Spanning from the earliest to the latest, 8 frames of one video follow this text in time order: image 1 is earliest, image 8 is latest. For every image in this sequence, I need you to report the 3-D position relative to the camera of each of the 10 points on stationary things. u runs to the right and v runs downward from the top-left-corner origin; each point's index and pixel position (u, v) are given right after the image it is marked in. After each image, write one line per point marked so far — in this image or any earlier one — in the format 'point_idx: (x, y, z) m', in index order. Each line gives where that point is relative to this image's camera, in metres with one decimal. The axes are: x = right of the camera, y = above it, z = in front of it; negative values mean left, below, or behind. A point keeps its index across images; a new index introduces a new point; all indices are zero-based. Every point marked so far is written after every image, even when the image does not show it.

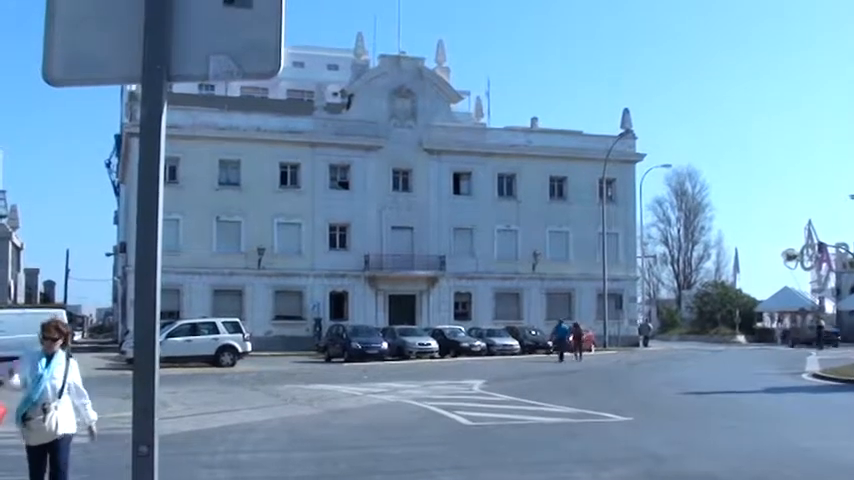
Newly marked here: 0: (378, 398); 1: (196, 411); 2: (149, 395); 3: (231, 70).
0: (-0.5, -1.7, +16.0) m
1: (-2.5, -1.8, +15.8) m
2: (-0.5, -0.3, +2.6) m
3: (-0.4, +0.3, +2.7) m
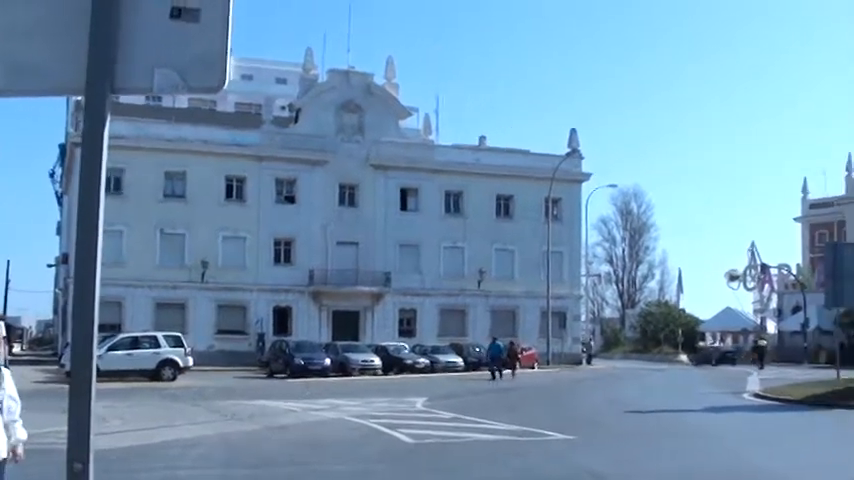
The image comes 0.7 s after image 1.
0: (-1.2, -1.9, +15.9) m
1: (-3.1, -2.0, +15.6) m
2: (-0.6, -0.3, +2.5) m
3: (-0.5, +0.3, +2.7) m
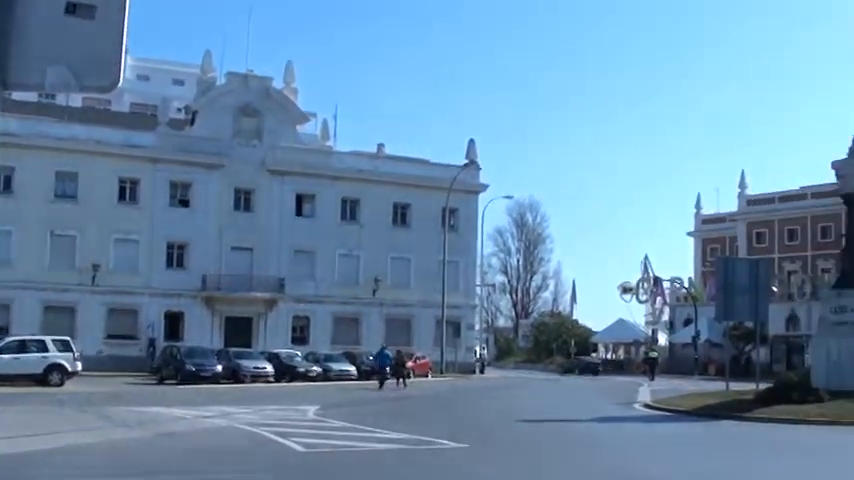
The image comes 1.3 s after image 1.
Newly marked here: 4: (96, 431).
0: (-2.3, -1.9, +15.7) m
1: (-4.2, -2.0, +15.2) m
2: (-0.7, -0.3, +2.4) m
3: (-0.6, +0.3, +2.5) m
4: (-3.4, -2.0, +15.1) m
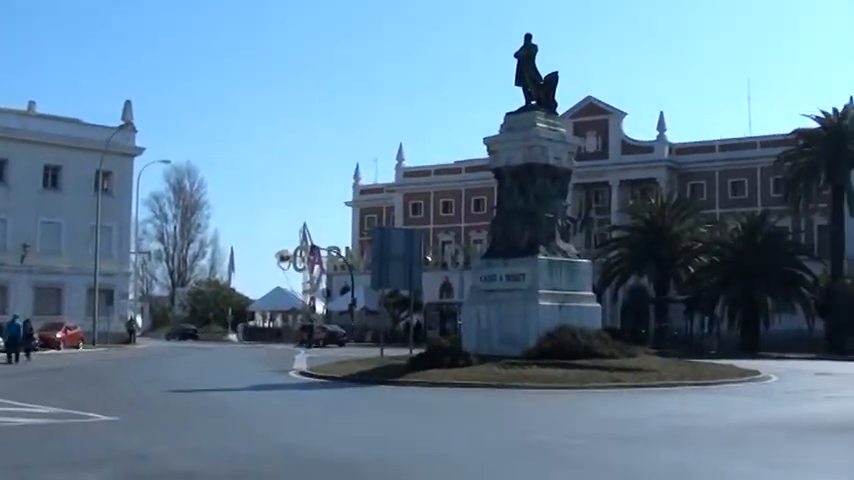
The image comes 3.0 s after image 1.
0: (-5.6, -1.9, +25.6) m
1: (-7.6, -1.9, +25.3) m
2: (-5.4, -3.5, +12.2) m
3: (-5.3, -2.9, +12.1) m
4: (-6.8, -2.0, +25.1) m
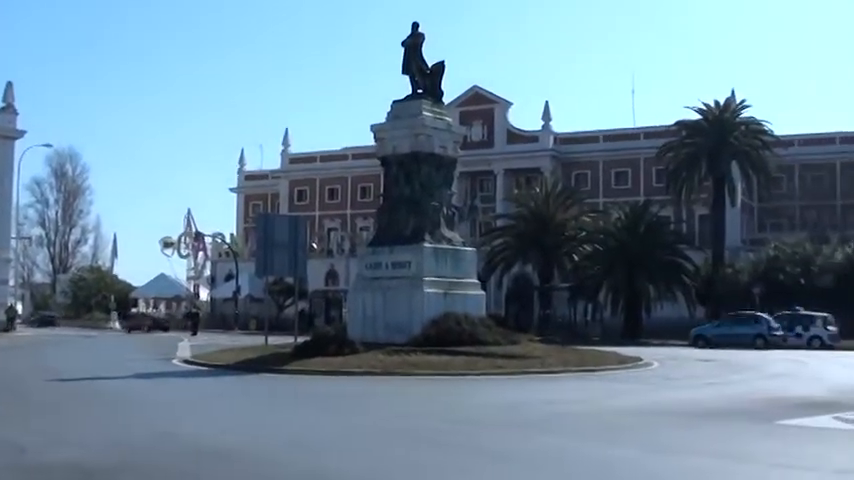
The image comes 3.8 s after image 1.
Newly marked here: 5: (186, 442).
0: (-7.6, -1.7, +25.1) m
1: (-9.5, -1.7, +24.6) m
2: (-6.4, -3.3, +11.7) m
3: (-6.2, -2.7, +11.7) m
4: (-8.7, -1.8, +24.5) m
5: (-2.9, -2.4, +17.8) m
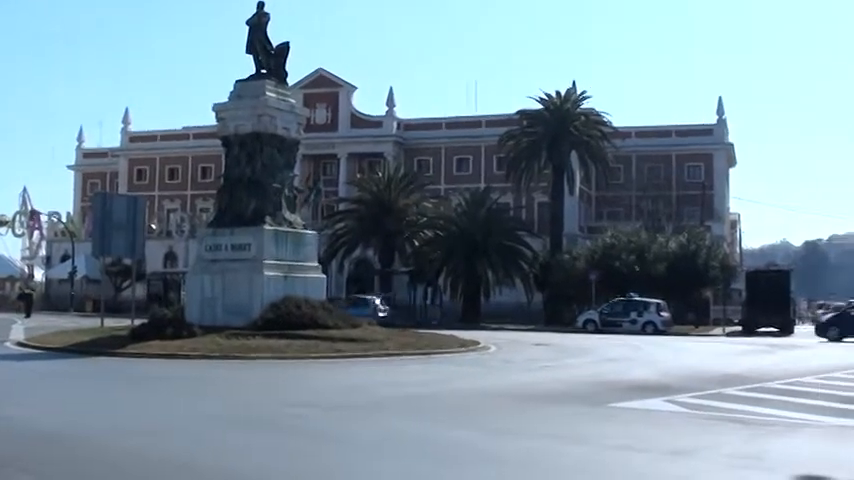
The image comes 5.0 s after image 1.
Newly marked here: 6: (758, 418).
0: (-10.3, -1.2, +24.1) m
1: (-12.1, -1.2, +23.5) m
2: (-7.7, -3.1, +11.0) m
3: (-7.5, -2.5, +11.0) m
4: (-11.3, -1.3, +23.4) m
5: (-4.9, -2.2, +17.4) m
6: (+4.3, -2.3, +19.2) m
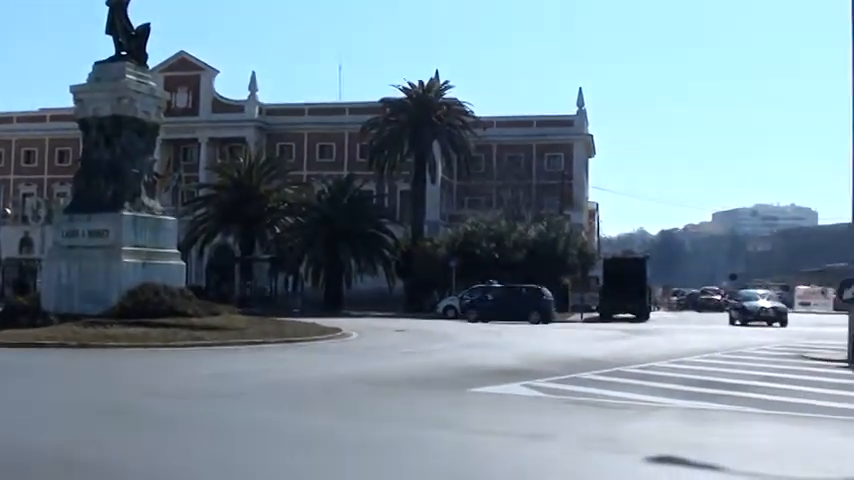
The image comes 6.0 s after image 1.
0: (-12.5, -0.9, +23.1) m
1: (-14.3, -0.9, +22.3) m
2: (-8.7, -2.9, +10.3) m
3: (-8.5, -2.3, +10.3) m
4: (-13.4, -1.0, +22.3) m
5: (-6.5, -1.9, +16.9) m
6: (+2.5, -2.1, +19.6) m
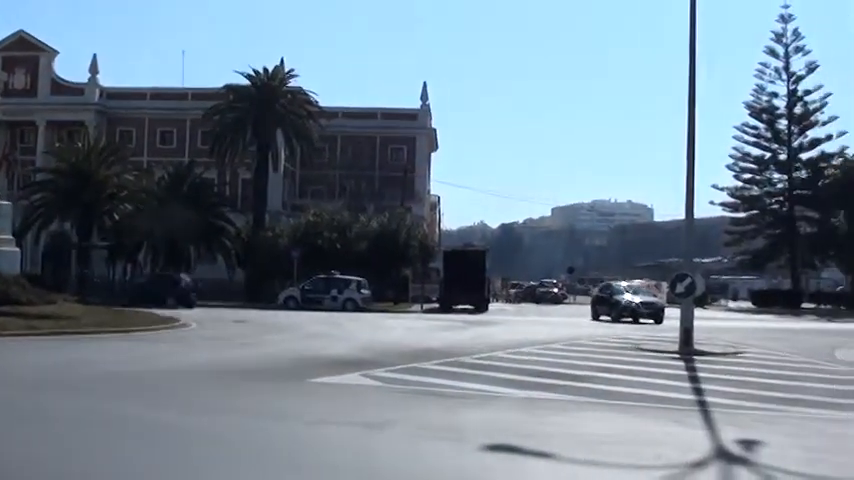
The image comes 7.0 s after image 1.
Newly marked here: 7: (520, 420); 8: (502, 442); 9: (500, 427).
0: (-14.9, -0.5, +21.6) m
1: (-16.6, -0.5, +20.7) m
2: (-9.8, -2.6, +9.3) m
3: (-9.6, -2.0, +9.4) m
4: (-15.8, -0.6, +20.8) m
5: (-8.3, -1.7, +16.2) m
6: (+0.4, -2.0, +19.8) m
7: (+1.0, -2.0, +16.3) m
8: (+0.7, -2.0, +14.4) m
9: (+0.8, -2.0, +15.6) m
